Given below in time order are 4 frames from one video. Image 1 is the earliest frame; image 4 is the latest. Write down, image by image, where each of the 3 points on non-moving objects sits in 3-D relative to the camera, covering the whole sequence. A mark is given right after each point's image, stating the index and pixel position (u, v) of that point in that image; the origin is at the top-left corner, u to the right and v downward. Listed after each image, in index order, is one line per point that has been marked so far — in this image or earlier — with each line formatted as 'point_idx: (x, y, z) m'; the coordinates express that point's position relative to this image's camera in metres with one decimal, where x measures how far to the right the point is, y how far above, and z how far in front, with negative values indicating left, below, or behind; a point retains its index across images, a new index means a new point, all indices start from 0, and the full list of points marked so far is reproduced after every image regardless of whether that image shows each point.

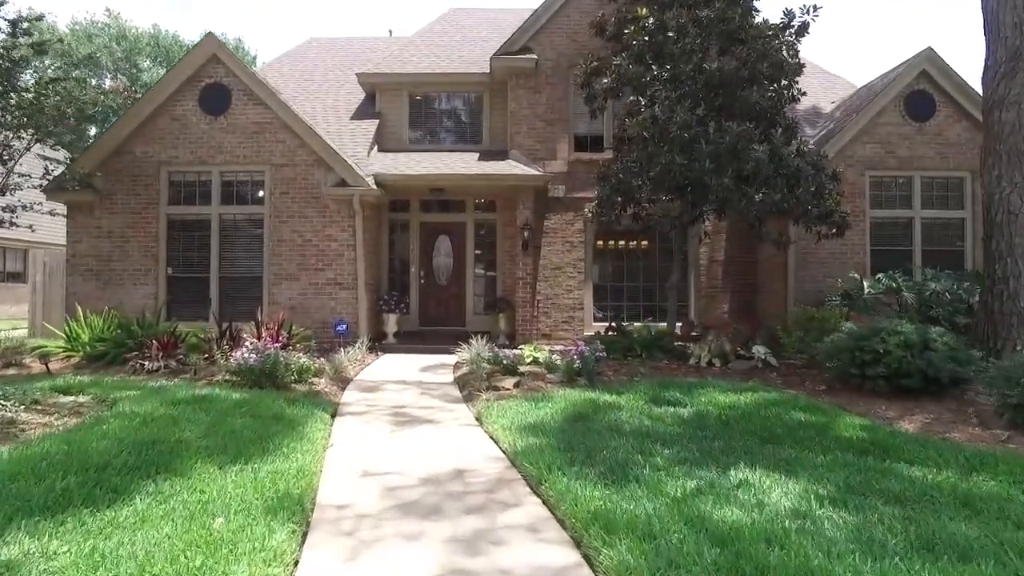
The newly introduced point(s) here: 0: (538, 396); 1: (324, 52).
0: (+0.2, -0.8, +7.6) m
1: (-3.4, +4.3, +18.8) m
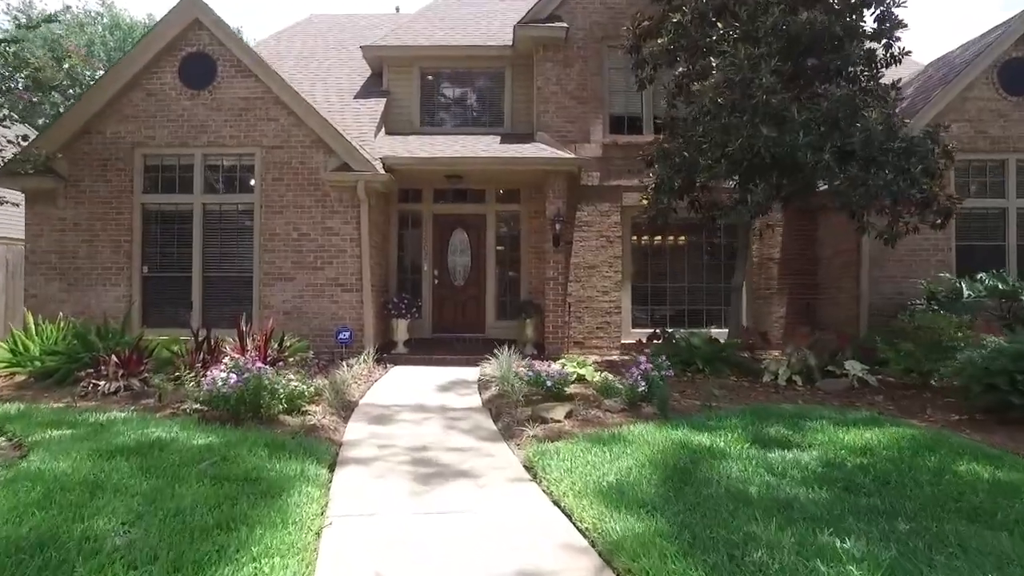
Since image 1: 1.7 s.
0: (+0.5, -0.8, +5.8) m
1: (-3.1, +4.3, +17.0) m
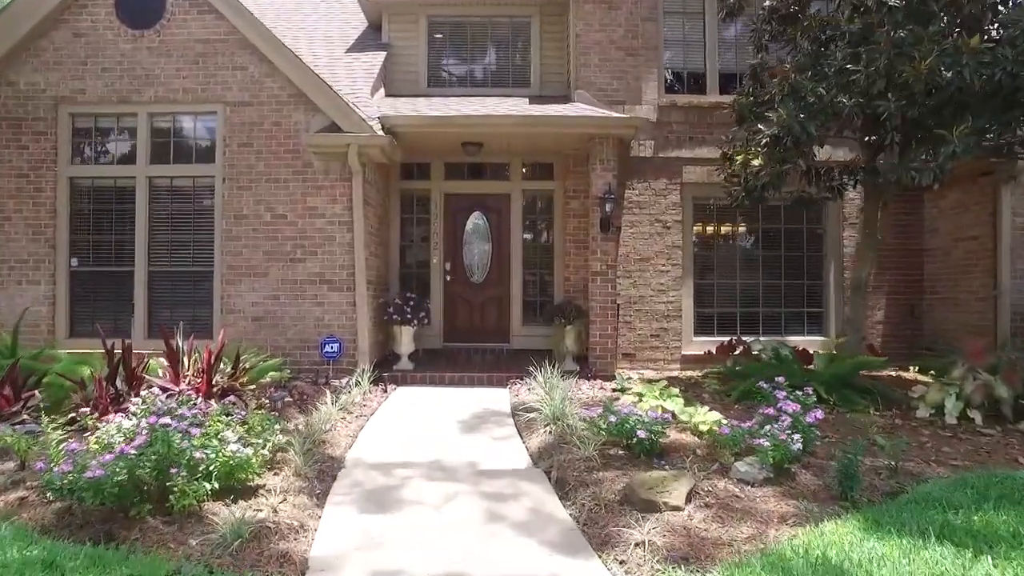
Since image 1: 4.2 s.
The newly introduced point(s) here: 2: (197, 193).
0: (+0.8, -0.8, +3.2) m
1: (-2.8, +4.3, +14.4) m
2: (-2.7, +0.8, +8.8) m
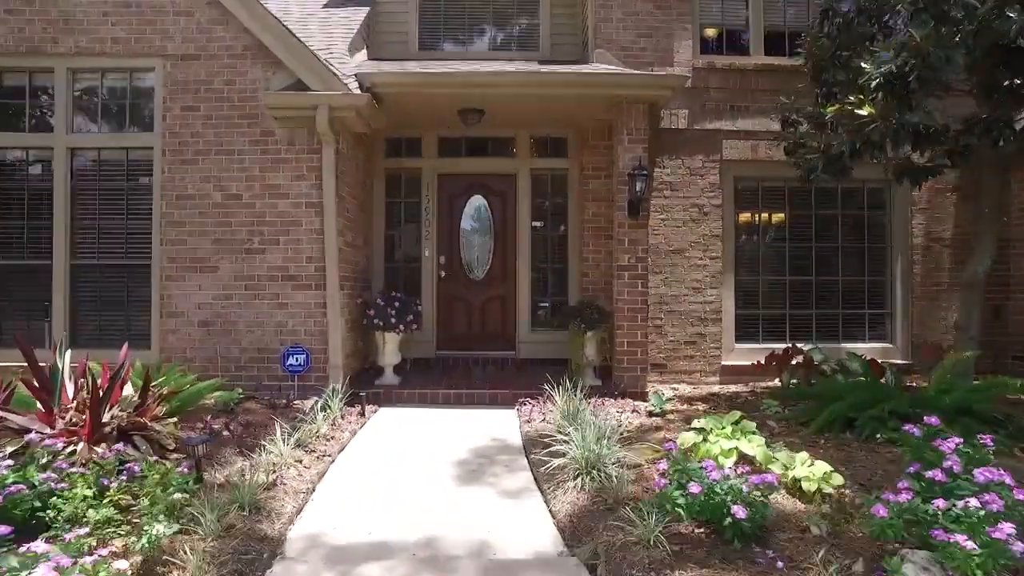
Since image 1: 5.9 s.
0: (+0.9, -0.8, +1.4) m
1: (-2.7, +4.3, +12.6) m
2: (-2.6, +0.8, +7.1) m
